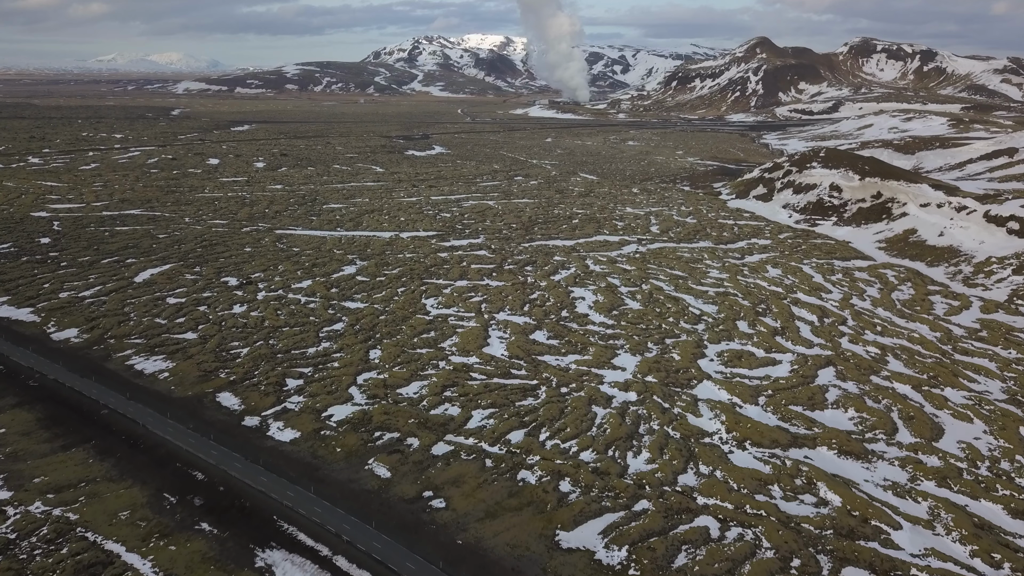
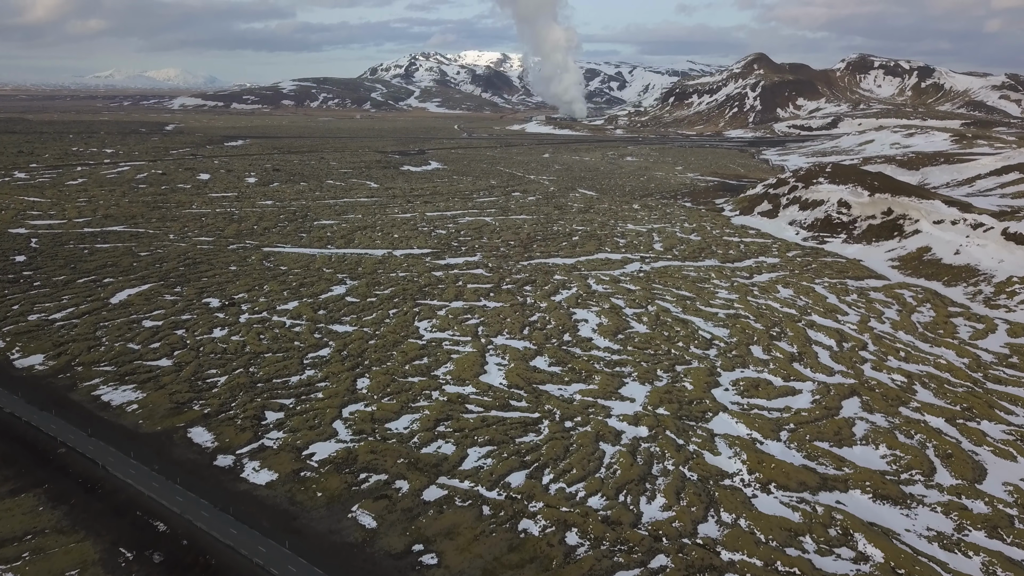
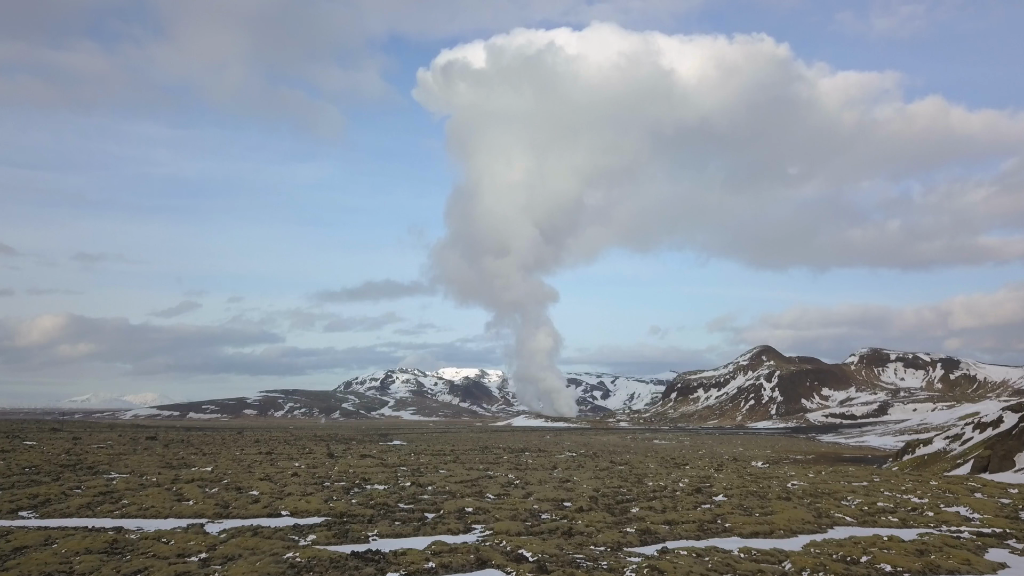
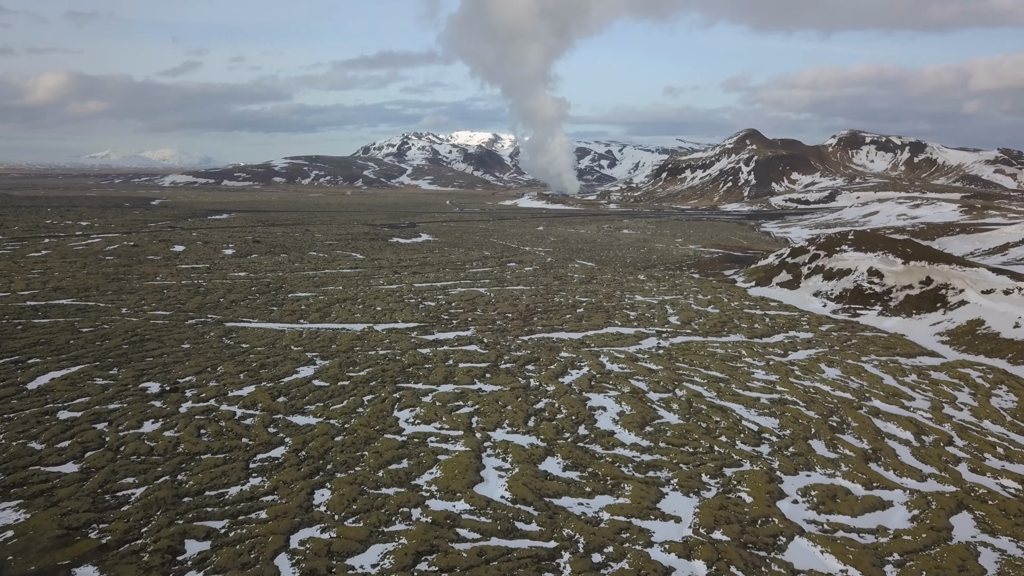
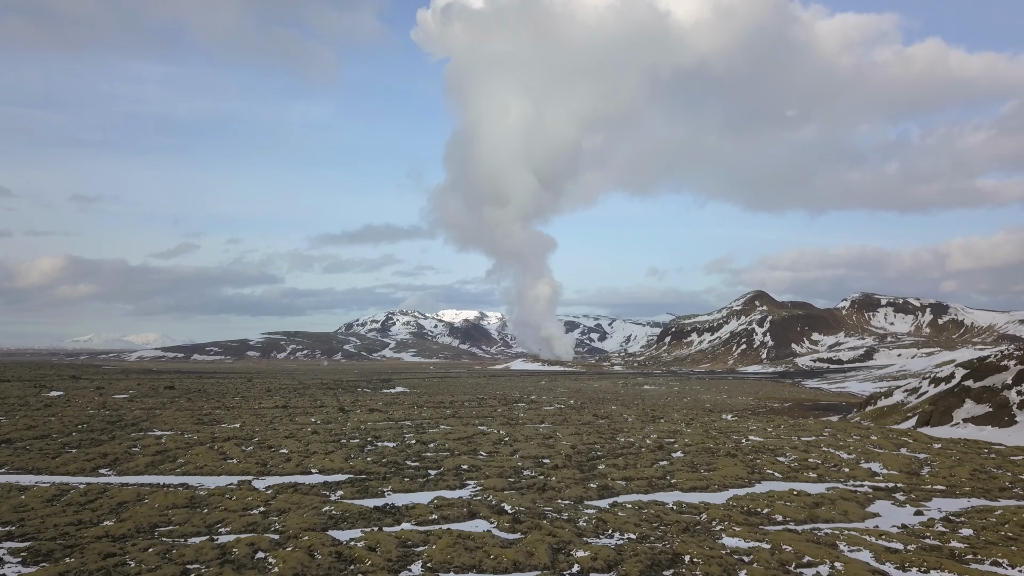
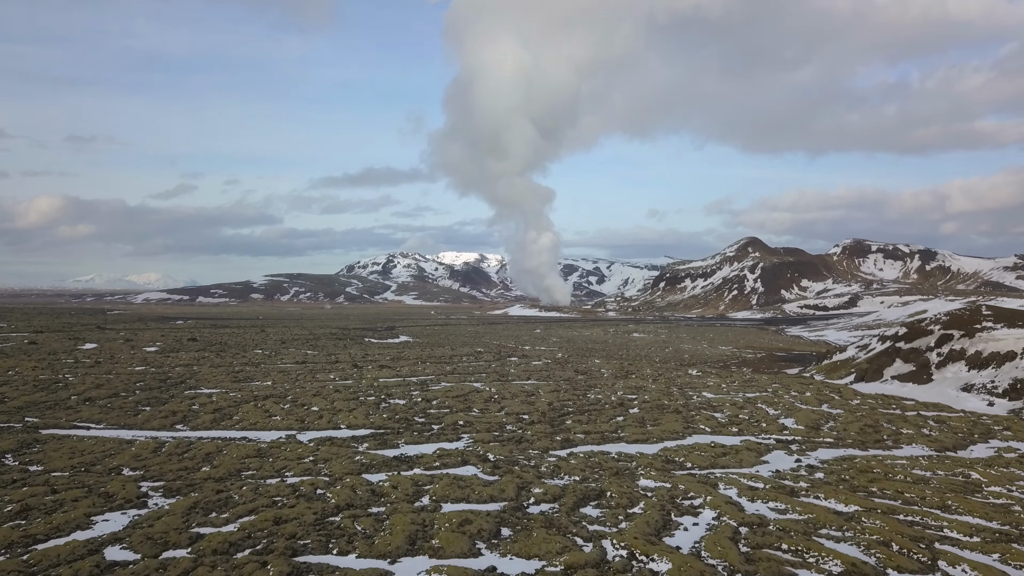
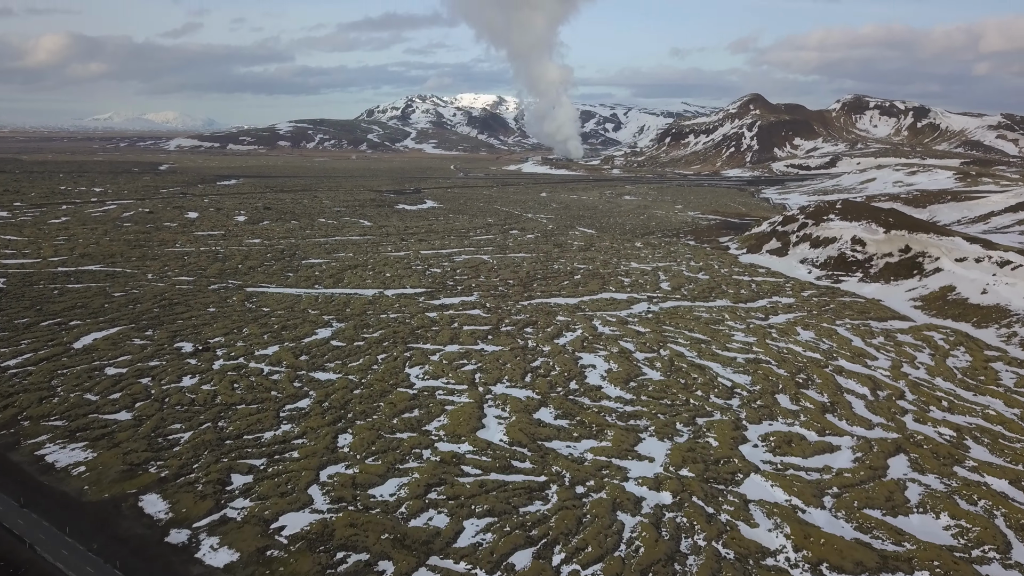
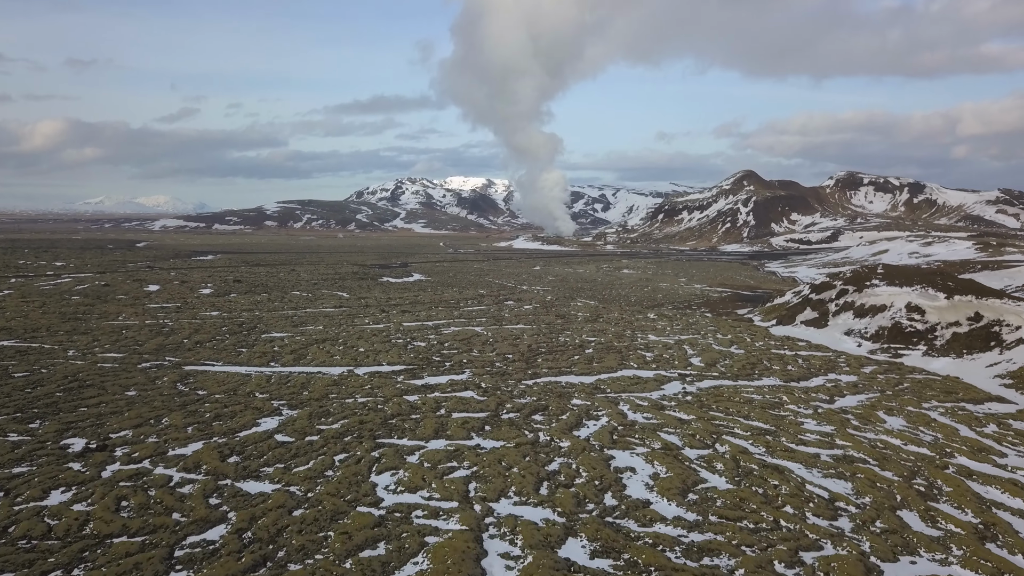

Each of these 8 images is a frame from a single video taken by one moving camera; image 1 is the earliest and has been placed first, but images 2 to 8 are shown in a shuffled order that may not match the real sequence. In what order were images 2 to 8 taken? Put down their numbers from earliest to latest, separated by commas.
2, 7, 4, 8, 6, 5, 3
